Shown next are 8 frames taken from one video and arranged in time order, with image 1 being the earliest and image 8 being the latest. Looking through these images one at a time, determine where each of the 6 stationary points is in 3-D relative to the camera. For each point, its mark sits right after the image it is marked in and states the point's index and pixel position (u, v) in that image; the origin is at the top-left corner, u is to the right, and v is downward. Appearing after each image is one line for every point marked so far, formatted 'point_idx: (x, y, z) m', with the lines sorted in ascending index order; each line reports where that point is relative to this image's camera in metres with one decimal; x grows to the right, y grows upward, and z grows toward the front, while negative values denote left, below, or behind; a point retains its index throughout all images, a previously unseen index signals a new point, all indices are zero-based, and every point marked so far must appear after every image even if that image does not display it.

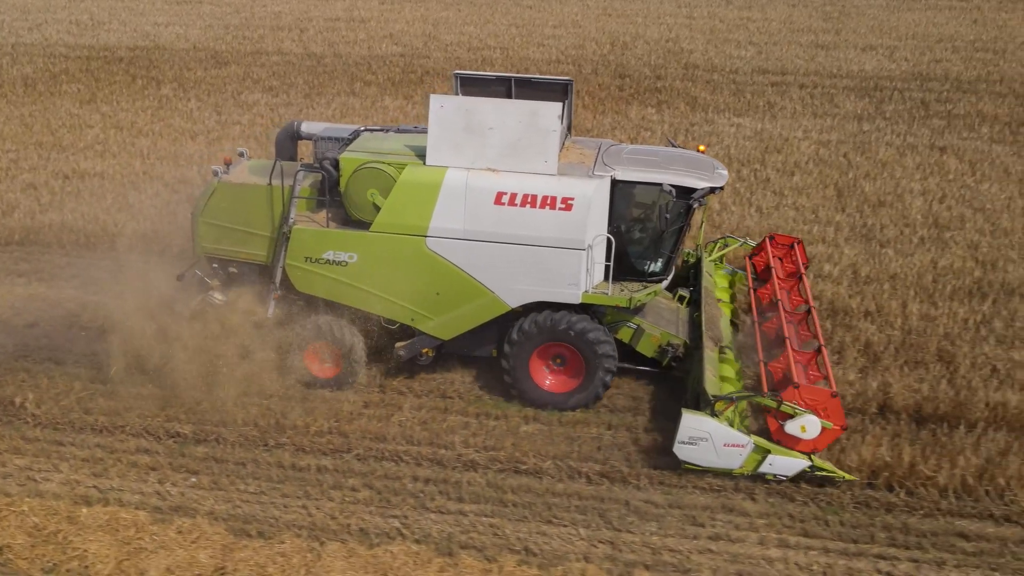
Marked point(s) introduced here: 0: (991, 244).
0: (+4.1, +0.4, +9.0) m
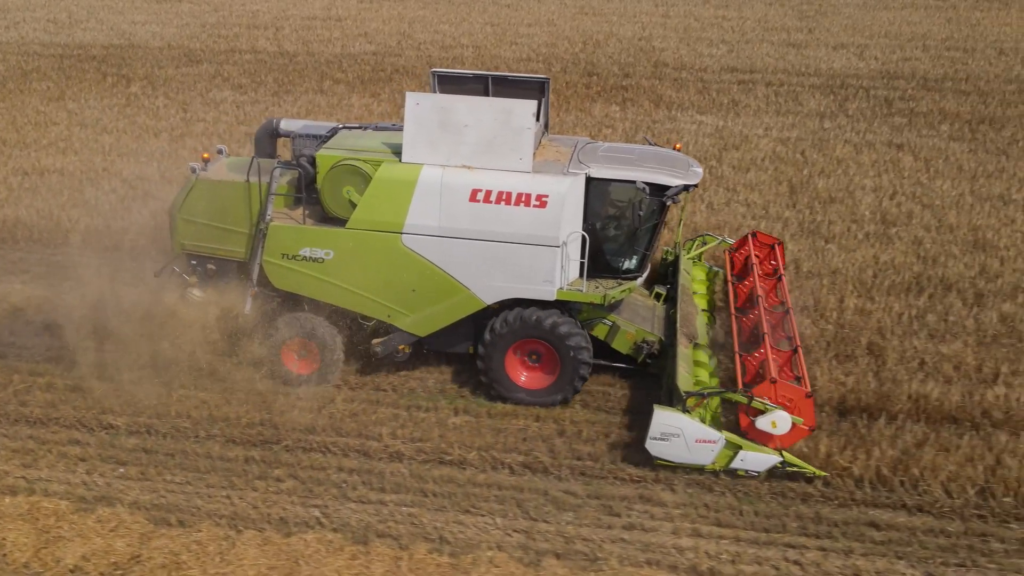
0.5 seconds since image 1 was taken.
0: (+3.6, +0.4, +9.0) m
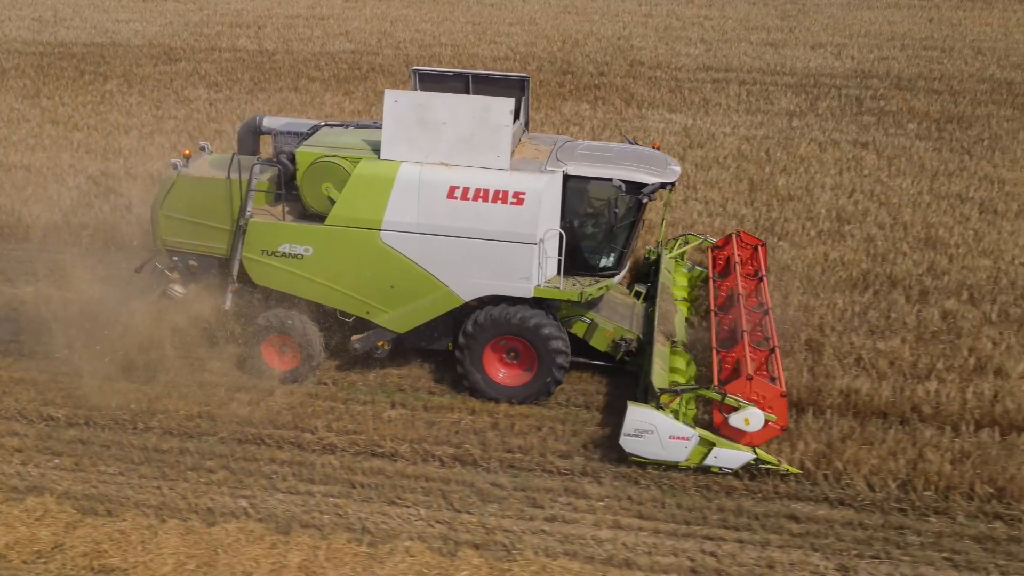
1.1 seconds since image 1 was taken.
0: (+3.2, +0.4, +9.1) m
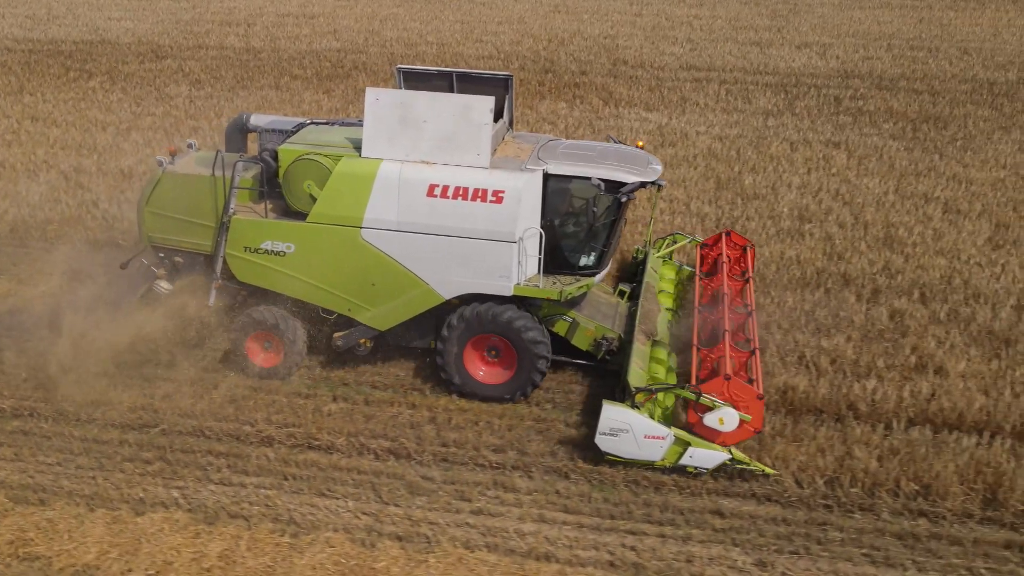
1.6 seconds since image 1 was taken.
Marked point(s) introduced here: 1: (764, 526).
0: (+2.9, +0.4, +9.1) m
1: (+1.4, -1.3, +5.6) m
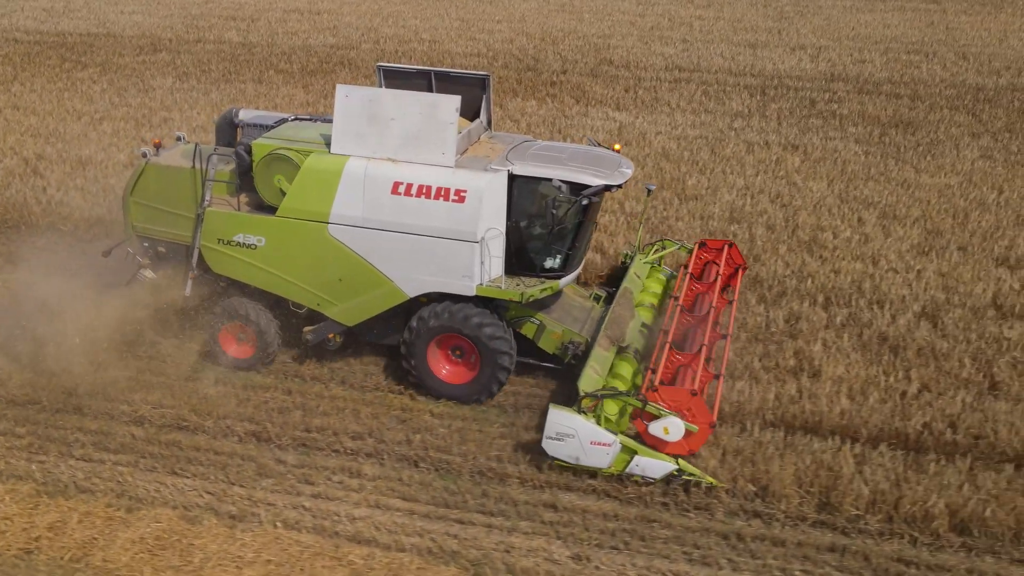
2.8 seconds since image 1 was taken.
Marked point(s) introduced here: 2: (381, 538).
0: (+2.2, +0.4, +9.0) m
1: (+0.4, -1.3, +5.7) m
2: (-0.7, -1.3, +5.5) m
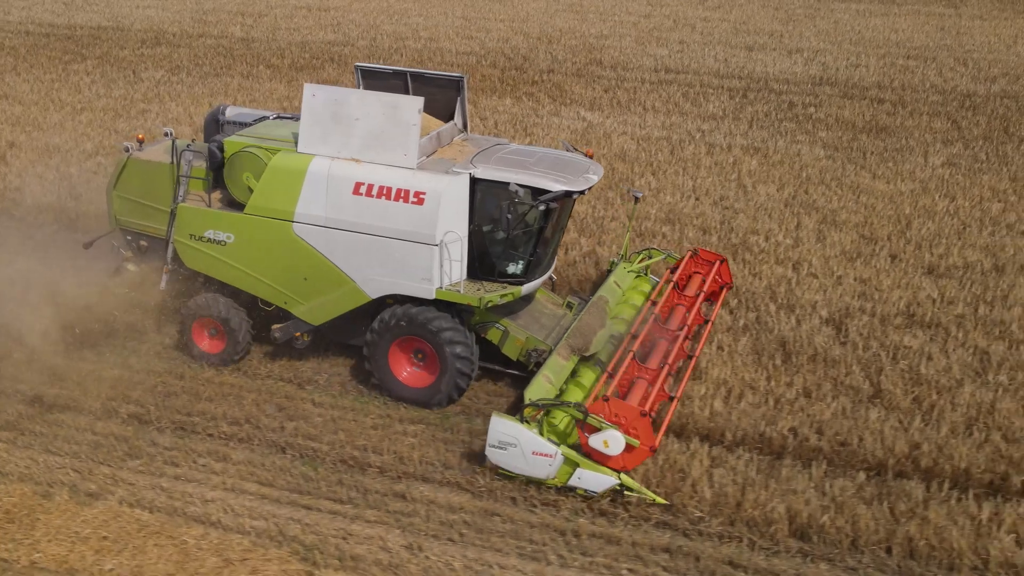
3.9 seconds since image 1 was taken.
0: (+1.6, +0.4, +9.0) m
1: (-0.4, -1.2, +5.7) m
2: (-1.5, -1.2, +5.6) m
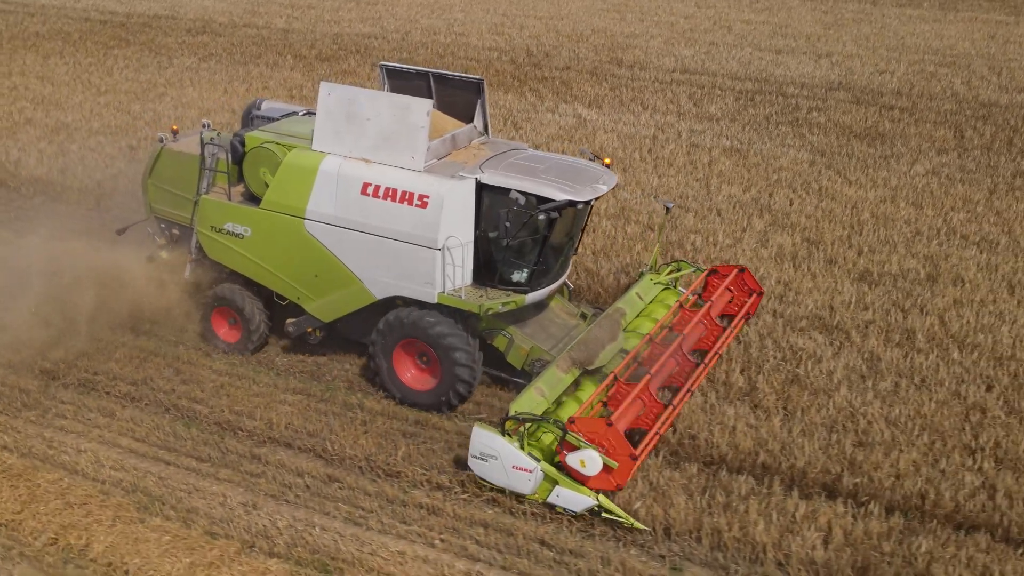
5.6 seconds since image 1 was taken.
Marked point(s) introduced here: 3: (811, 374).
0: (+1.1, +0.4, +9.1) m
1: (-1.3, -1.1, +6.0) m
2: (-2.4, -1.0, +6.0) m
3: (+2.0, -0.6, +6.9) m
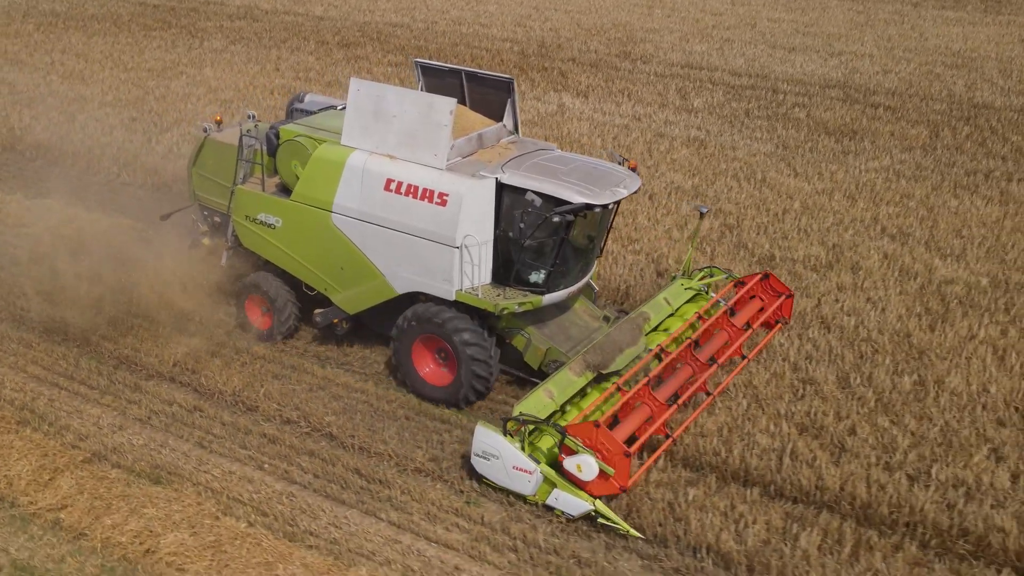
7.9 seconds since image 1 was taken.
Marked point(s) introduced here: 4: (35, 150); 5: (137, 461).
0: (+0.5, +0.7, +9.6) m
1: (-2.3, -0.7, +6.7) m
2: (-3.4, -0.7, +6.8) m
3: (+1.1, -0.4, +7.2) m
4: (-5.3, +1.5, +11.5) m
5: (-2.2, -1.0, +6.1) m
